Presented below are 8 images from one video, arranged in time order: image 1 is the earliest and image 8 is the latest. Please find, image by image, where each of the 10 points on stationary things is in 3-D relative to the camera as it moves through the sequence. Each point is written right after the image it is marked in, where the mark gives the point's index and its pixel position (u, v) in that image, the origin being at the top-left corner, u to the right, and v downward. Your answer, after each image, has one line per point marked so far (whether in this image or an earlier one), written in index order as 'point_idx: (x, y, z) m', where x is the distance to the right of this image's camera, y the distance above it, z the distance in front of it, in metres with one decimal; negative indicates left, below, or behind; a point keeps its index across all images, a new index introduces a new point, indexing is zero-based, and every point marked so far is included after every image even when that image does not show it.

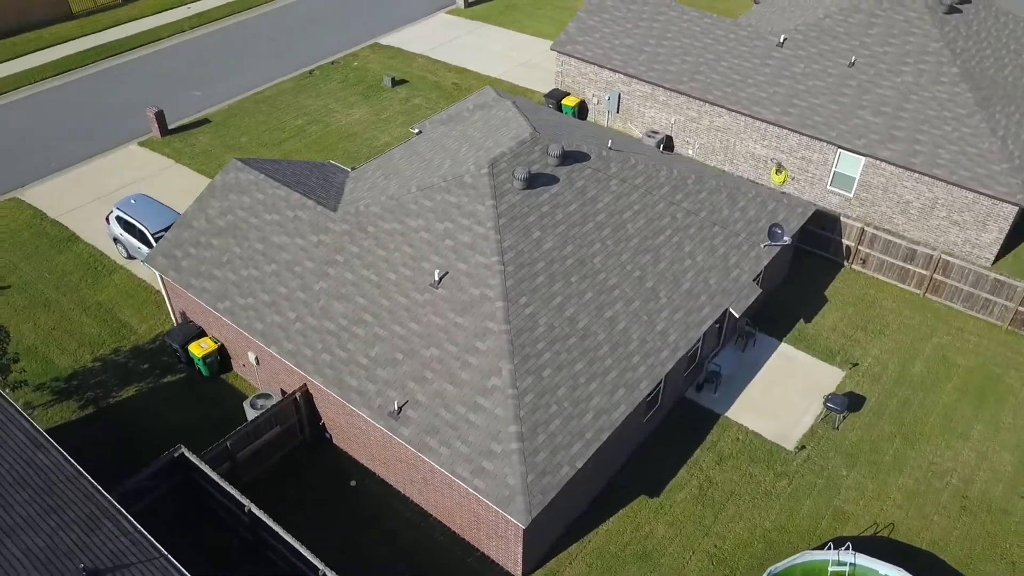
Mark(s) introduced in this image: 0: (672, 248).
0: (+3.5, +0.9, +18.0) m
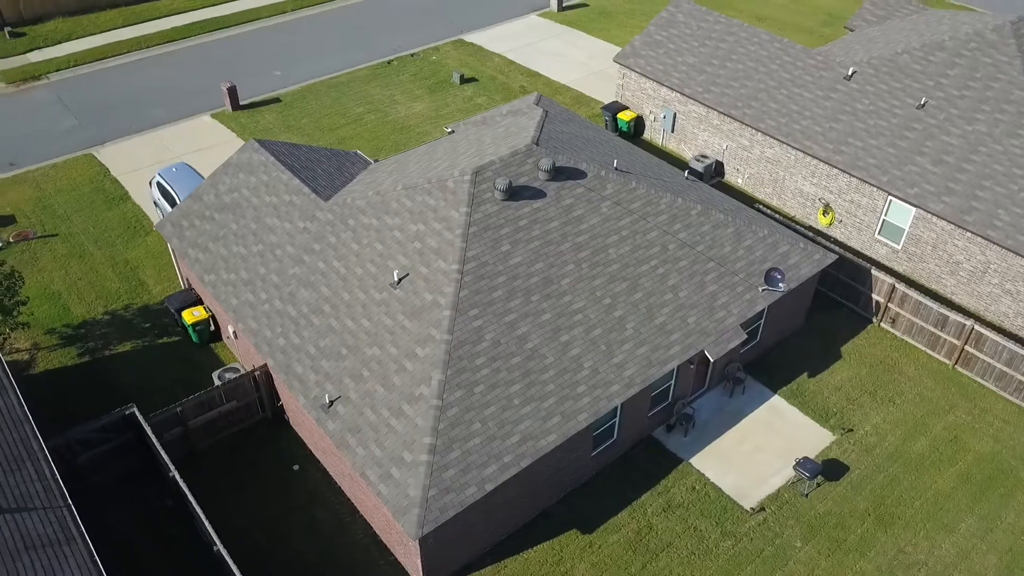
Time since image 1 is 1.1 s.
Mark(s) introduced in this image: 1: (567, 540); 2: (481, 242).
0: (+3.0, +0.2, +17.2) m
1: (+1.0, -4.8, +15.7) m
2: (-0.6, +0.9, +16.3) m
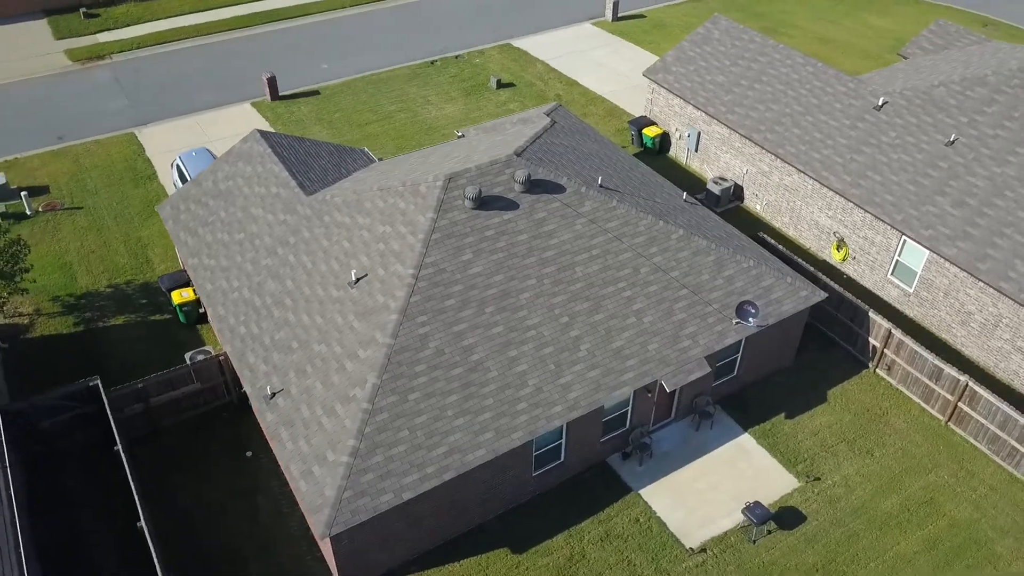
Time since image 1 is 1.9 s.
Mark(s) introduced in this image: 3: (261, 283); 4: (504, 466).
0: (+2.2, -0.3, +16.7) m
1: (-0.3, -5.1, +15.5) m
2: (-1.4, +0.8, +16.2) m
3: (-5.3, +0.1, +17.4) m
4: (-0.2, -3.4, +15.5) m
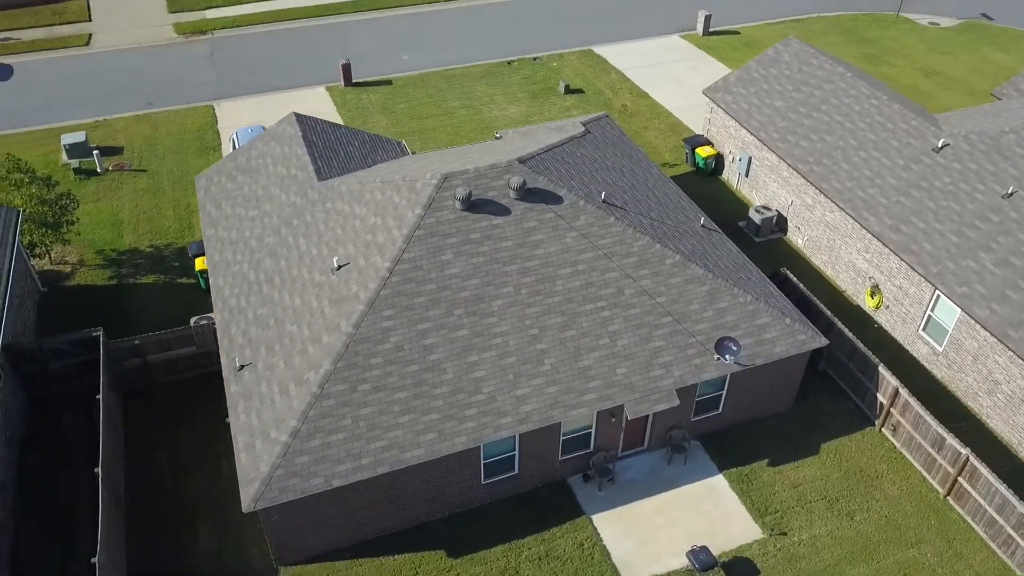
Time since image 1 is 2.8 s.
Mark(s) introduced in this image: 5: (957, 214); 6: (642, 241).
0: (+1.6, -0.6, +16.3) m
1: (-1.6, -5.1, +15.6) m
2: (-1.8, +0.8, +16.4) m
3: (-5.6, +0.6, +18.1) m
4: (-1.2, -3.4, +15.5) m
5: (+10.5, +1.7, +19.3) m
6: (+2.7, +1.0, +17.3) m
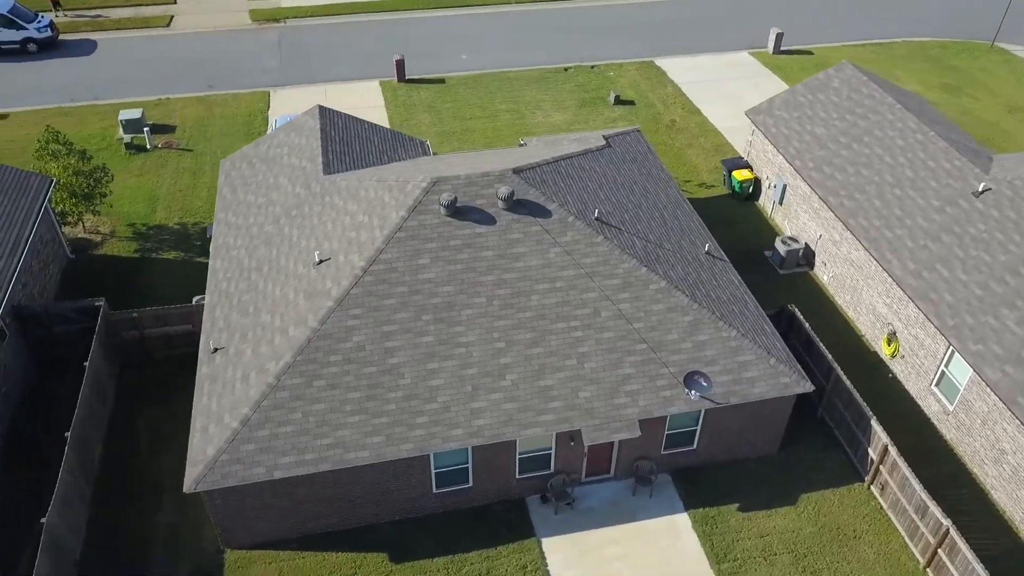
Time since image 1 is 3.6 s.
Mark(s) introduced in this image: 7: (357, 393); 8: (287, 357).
0: (+1.0, -1.0, +16.0) m
1: (-2.7, -5.2, +15.6) m
2: (-2.3, +0.8, +16.4) m
3: (-5.8, +0.9, +18.5) m
4: (-2.2, -3.5, +15.4) m
5: (+10.3, +0.5, +17.9) m
6: (+2.4, +0.5, +16.8) m
7: (-2.9, -1.9, +15.1) m
8: (-4.2, -1.3, +15.4) m
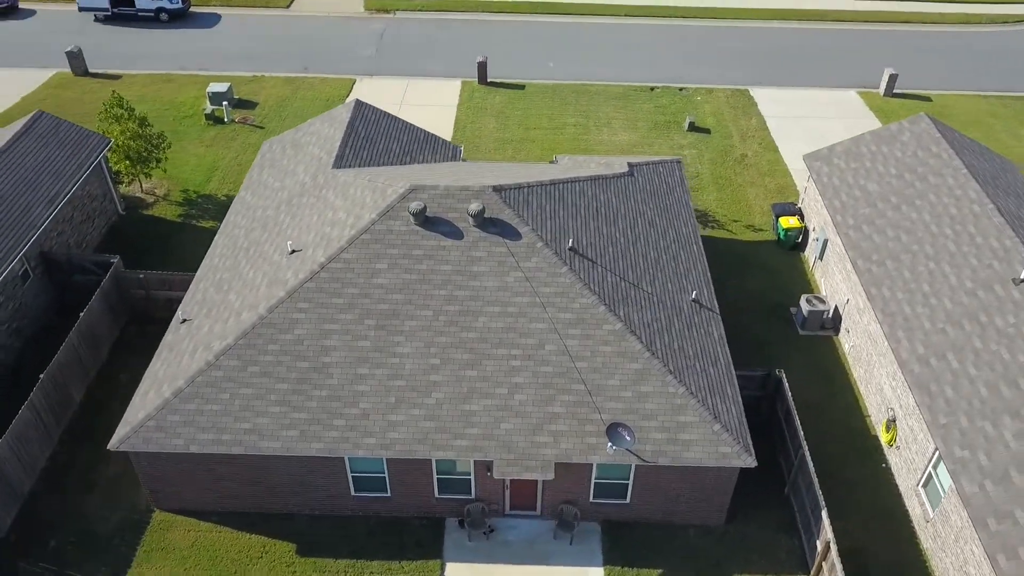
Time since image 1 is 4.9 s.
0: (-0.2, -1.5, +15.6) m
1: (-4.5, -5.0, +15.9) m
2: (-3.1, +0.8, +16.6) m
3: (-6.1, +1.4, +19.3) m
4: (-3.8, -3.5, +15.6) m
5: (+9.4, -1.4, +15.7) m
6: (+1.5, -0.2, +16.1) m
7: (-4.3, -1.8, +15.5) m
8: (-5.5, -1.0, +15.9) m
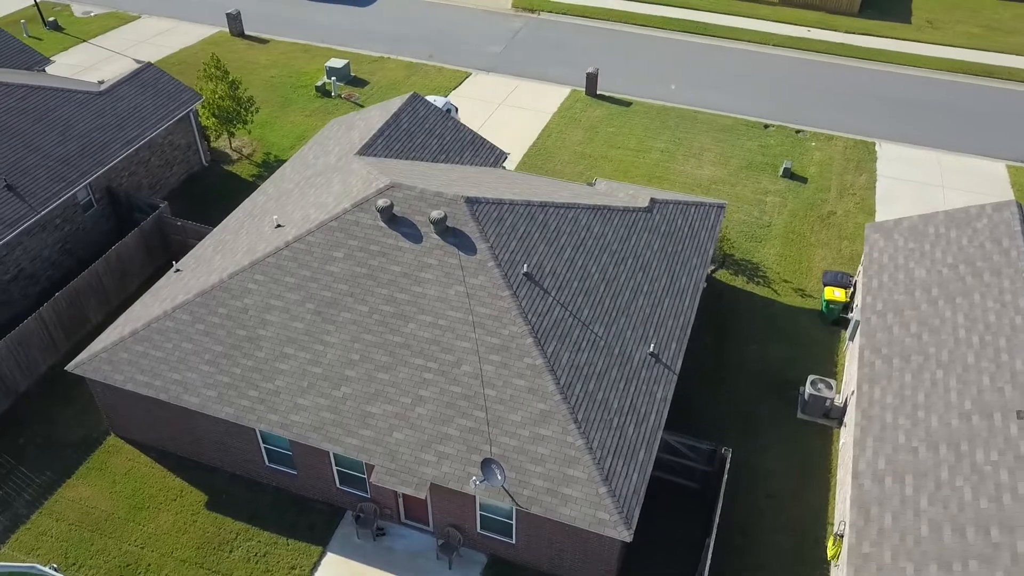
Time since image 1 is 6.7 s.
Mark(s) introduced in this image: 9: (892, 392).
0: (-1.9, -1.7, +15.5) m
1: (-6.6, -4.3, +17.0) m
2: (-3.9, +1.1, +17.1) m
3: (-6.0, +2.3, +20.5) m
4: (-5.7, -2.9, +16.5) m
5: (+7.3, -3.5, +13.4) m
6: (+0.1, -0.8, +15.6) m
7: (-5.8, -1.2, +16.4) m
8: (-6.7, -0.1, +17.1) m
9: (+7.4, -2.0, +15.9) m
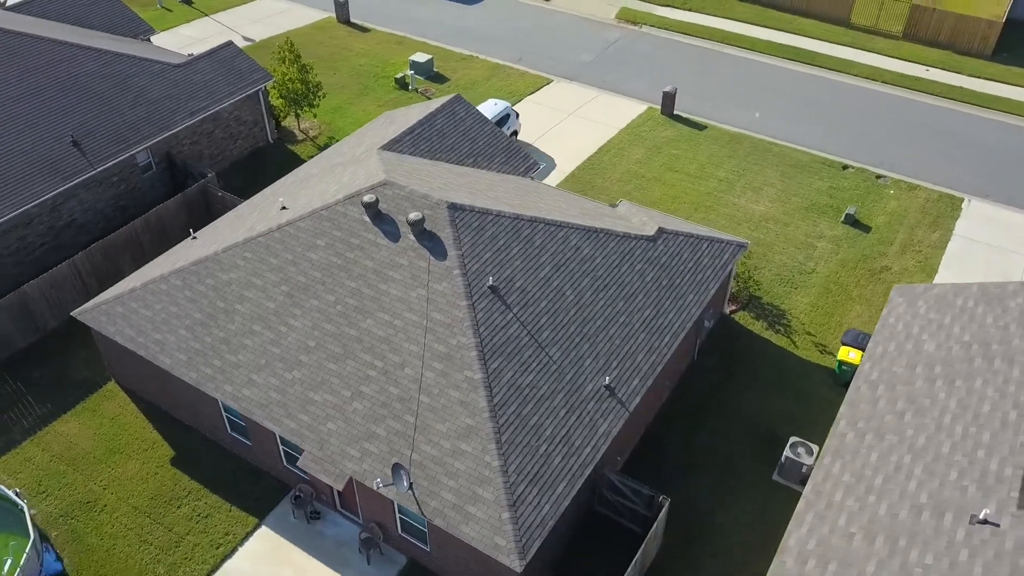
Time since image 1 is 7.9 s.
0: (-3.0, -1.6, +15.8) m
1: (-7.7, -3.6, +18.1) m
2: (-4.3, +1.4, +17.7) m
3: (-5.6, +2.8, +21.4) m
4: (-6.7, -2.3, +17.4) m
5: (+5.4, -4.7, +12.2) m
6: (-0.9, -1.0, +15.6) m
7: (-6.6, -0.6, +17.3) m
8: (-7.2, +0.6, +18.2) m
9: (+6.1, -3.2, +14.7) m
